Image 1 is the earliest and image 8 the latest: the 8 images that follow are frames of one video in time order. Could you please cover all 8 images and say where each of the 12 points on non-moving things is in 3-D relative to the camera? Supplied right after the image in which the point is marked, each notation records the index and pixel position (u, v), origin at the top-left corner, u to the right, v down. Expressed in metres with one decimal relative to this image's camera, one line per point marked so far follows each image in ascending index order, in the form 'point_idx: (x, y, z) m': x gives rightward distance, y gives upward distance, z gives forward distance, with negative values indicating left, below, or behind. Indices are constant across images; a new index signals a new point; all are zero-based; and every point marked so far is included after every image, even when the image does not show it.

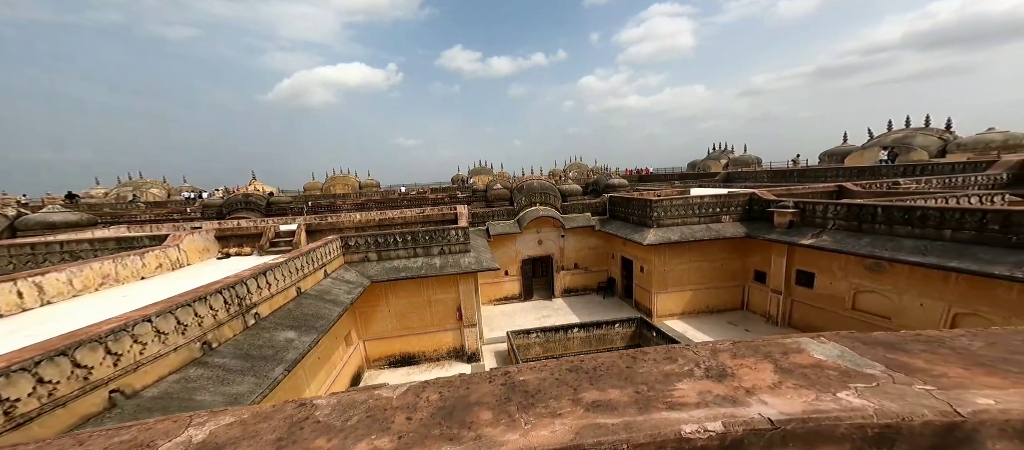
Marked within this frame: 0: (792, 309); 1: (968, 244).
0: (+9.6, -3.1, +12.1) m
1: (+9.3, -0.4, +7.3) m
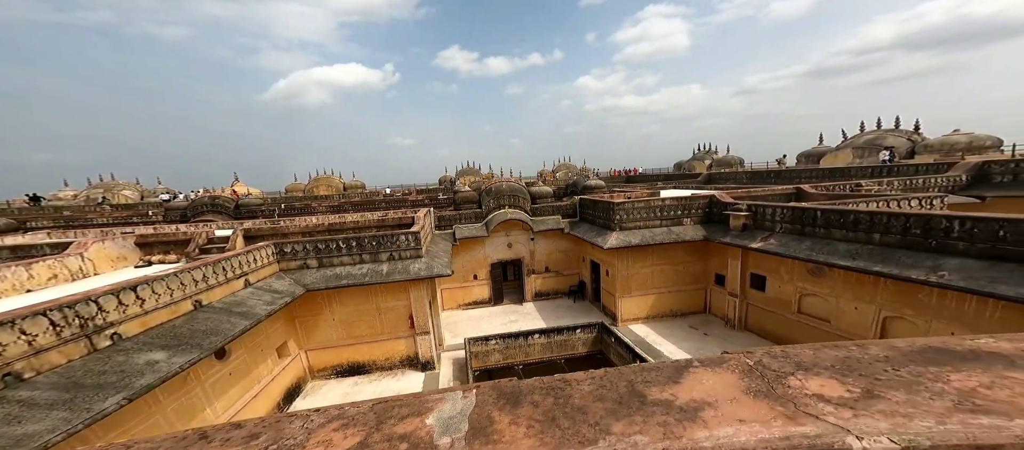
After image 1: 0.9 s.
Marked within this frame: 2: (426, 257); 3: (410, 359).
0: (+8.2, -3.2, +12.3) m
1: (+8.0, -0.5, +7.5) m
2: (-1.7, -0.7, +8.3) m
3: (-2.3, -3.4, +8.8) m
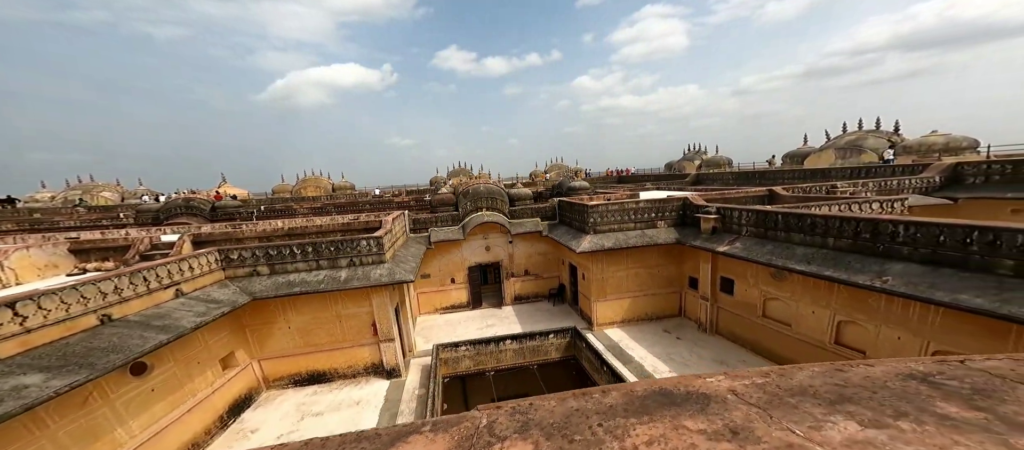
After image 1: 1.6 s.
0: (+7.2, -3.3, +12.4) m
1: (+7.1, -0.6, +7.6) m
2: (-2.7, -0.9, +8.2) m
3: (-3.3, -3.5, +8.6) m
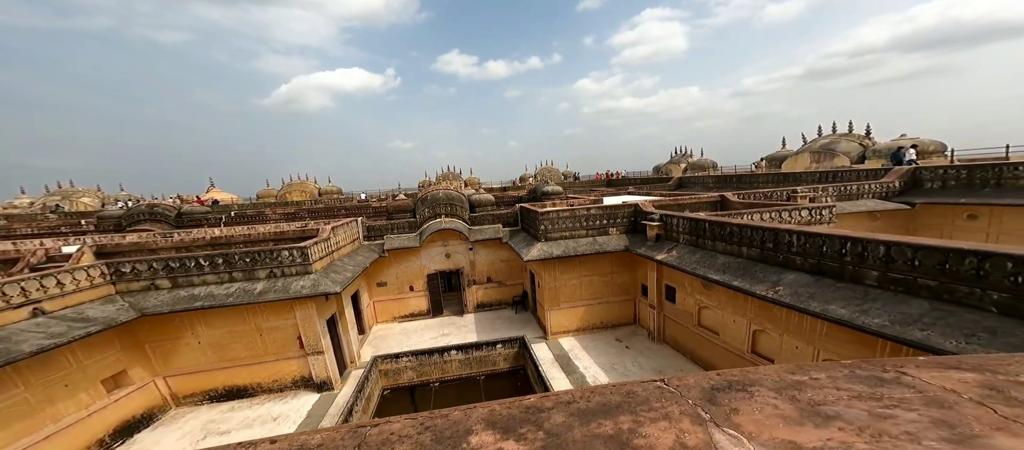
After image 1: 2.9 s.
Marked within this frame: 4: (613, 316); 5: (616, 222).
0: (+5.3, -3.5, +12.4) m
1: (+5.3, -0.8, +7.7) m
2: (-4.5, -1.1, +8.0) m
3: (-5.1, -3.8, +8.4) m
4: (+4.2, -3.8, +14.8) m
5: (+4.2, +0.1, +14.1) m
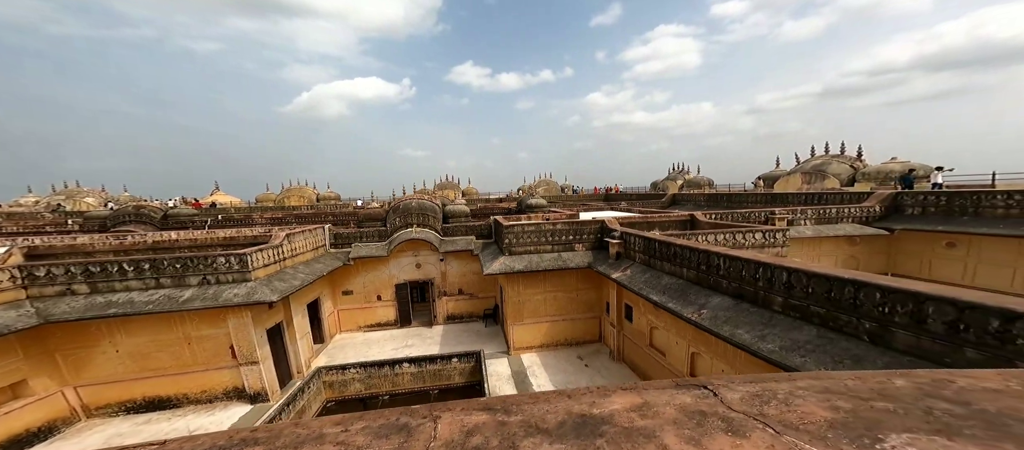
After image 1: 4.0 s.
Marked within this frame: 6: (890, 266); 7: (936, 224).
0: (+3.8, -4.1, +12.2) m
1: (+3.9, -1.3, +7.5) m
2: (-5.9, -1.3, +7.9) m
3: (-6.6, -3.9, +8.2) m
4: (+2.7, -4.4, +14.6) m
5: (+2.8, -0.5, +14.0) m
6: (+20.1, -2.2, +18.6) m
7: (+20.2, 0.0, +16.5) m
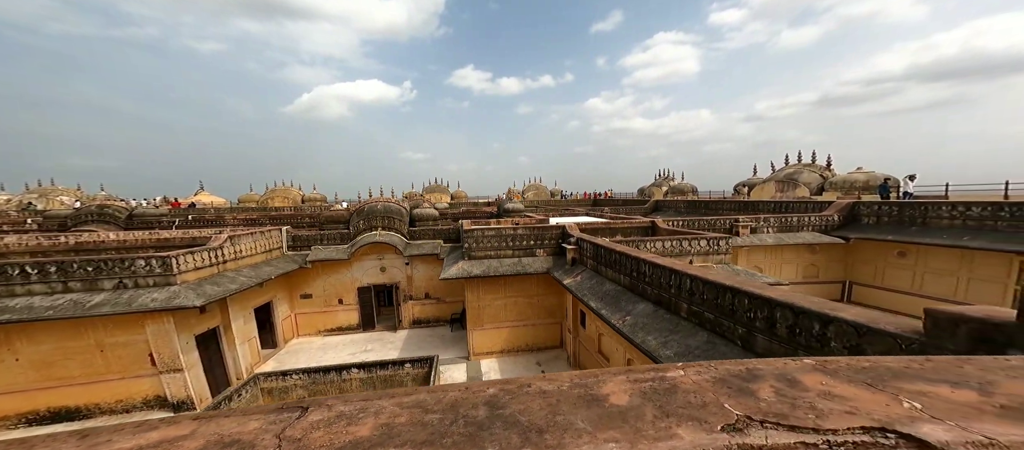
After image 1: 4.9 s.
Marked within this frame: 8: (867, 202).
0: (+2.2, -4.3, +12.2) m
1: (+2.5, -1.4, +7.6) m
2: (-7.3, -1.3, +7.7) m
3: (-8.1, -3.9, +7.9) m
4: (+1.0, -4.6, +14.5) m
5: (+1.2, -0.7, +14.0) m
6: (+18.3, -2.7, +19.1) m
7: (+18.5, -0.4, +17.0) m
8: (+20.6, +1.3, +20.5) m
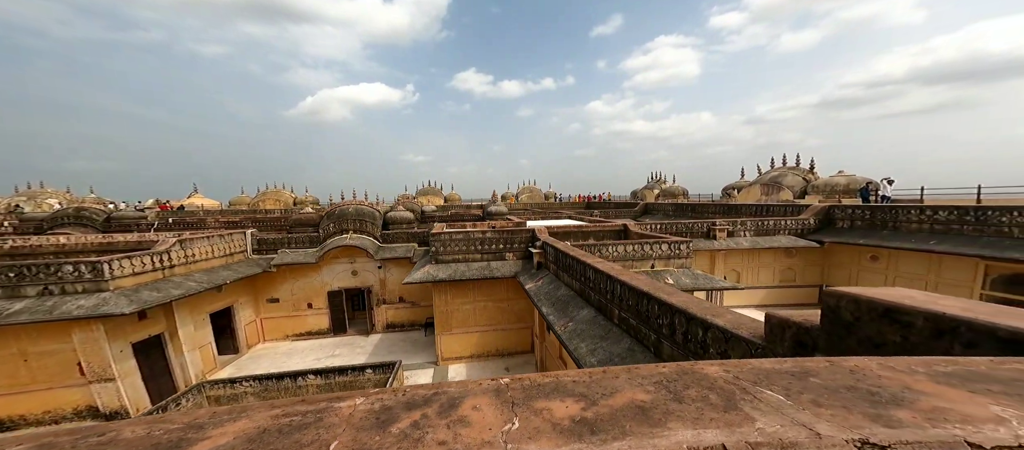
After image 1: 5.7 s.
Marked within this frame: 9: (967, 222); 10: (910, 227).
0: (+1.0, -4.4, +12.0) m
1: (+1.4, -1.5, +7.4) m
2: (-8.5, -1.4, +7.4) m
3: (-9.2, -4.0, +7.6) m
4: (-0.2, -4.7, +14.3) m
5: (0.0, -0.9, +13.8) m
6: (+17.1, -2.8, +19.1) m
7: (+17.3, -0.6, +17.1) m
8: (+19.4, +1.1, +20.6) m
9: (+18.5, +0.2, +14.1) m
10: (+18.1, 0.0, +15.8) m
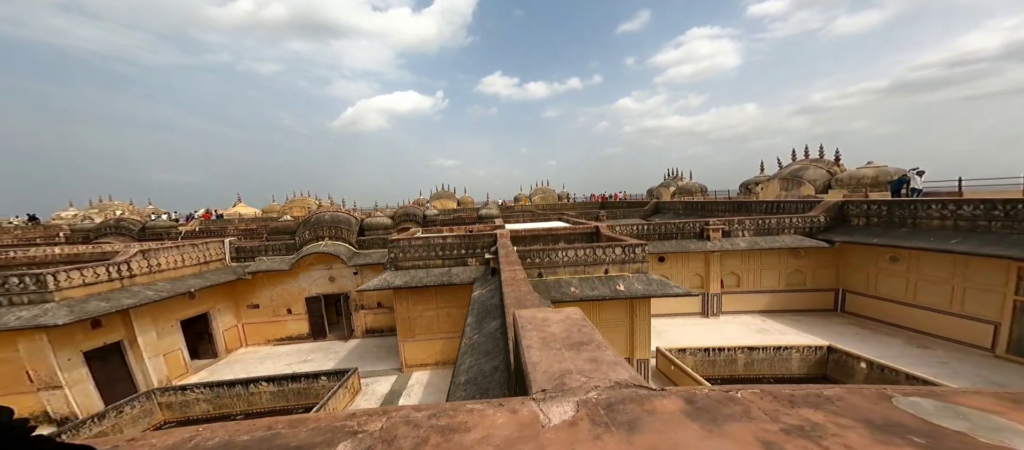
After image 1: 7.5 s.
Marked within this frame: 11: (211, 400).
0: (-0.2, -4.6, +11.8) m
1: (-0.2, -1.6, +7.2) m
2: (-10.0, -1.7, +7.7) m
3: (-10.7, -4.3, +8.0) m
4: (-1.3, -4.9, +14.2) m
5: (-1.2, -1.0, +13.7) m
6: (+16.2, -2.8, +18.0) m
7: (+16.2, -0.5, +15.9) m
8: (+18.5, +1.2, +19.3) m
9: (+17.2, +0.3, +12.9) m
10: (+17.0, +0.1, +14.7) m
11: (-8.6, -5.2, +10.6) m
